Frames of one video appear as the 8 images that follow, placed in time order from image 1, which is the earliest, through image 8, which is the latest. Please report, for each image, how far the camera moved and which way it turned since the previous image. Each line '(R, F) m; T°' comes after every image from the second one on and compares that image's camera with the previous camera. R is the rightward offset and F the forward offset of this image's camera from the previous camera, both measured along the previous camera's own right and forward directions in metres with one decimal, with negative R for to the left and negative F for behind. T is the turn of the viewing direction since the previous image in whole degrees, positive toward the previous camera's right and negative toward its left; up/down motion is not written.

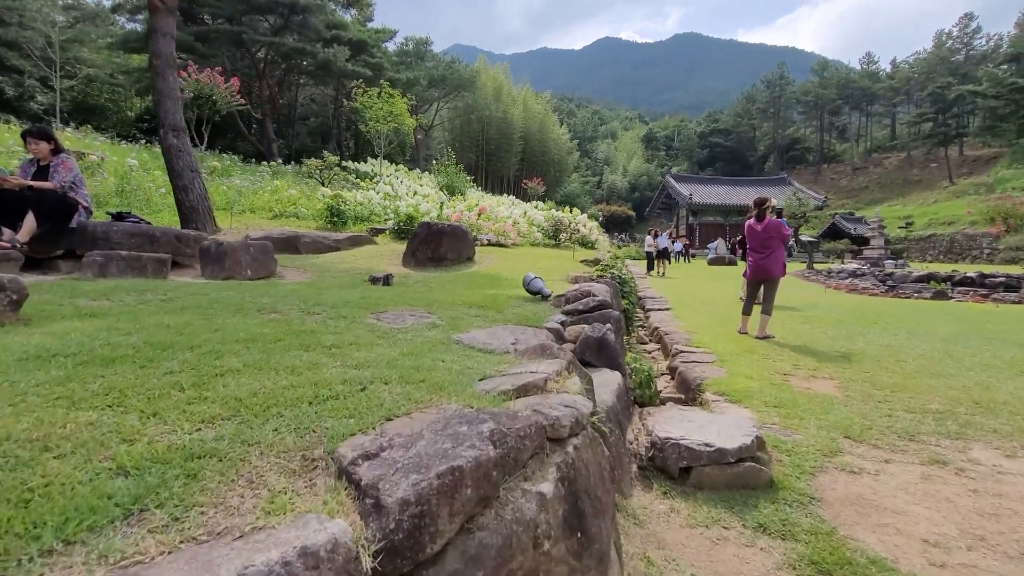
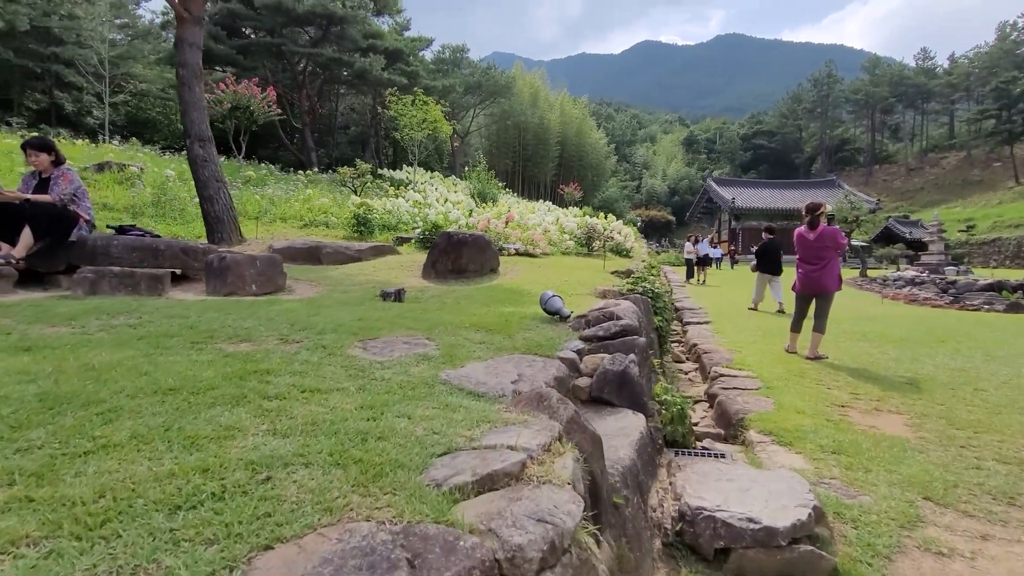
(+0.1, +0.4) m; -4°
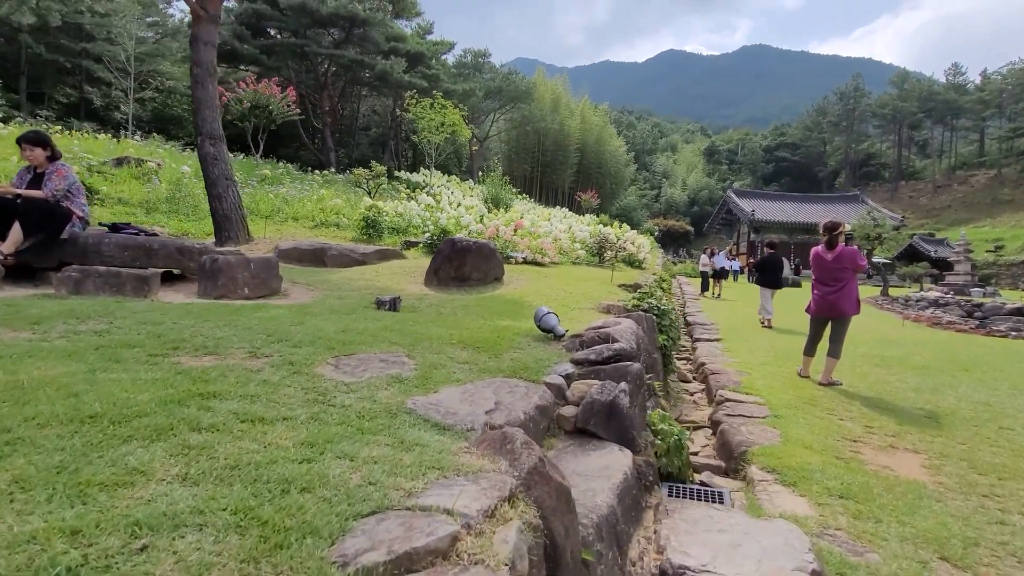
(+0.1, +0.2) m; -2°
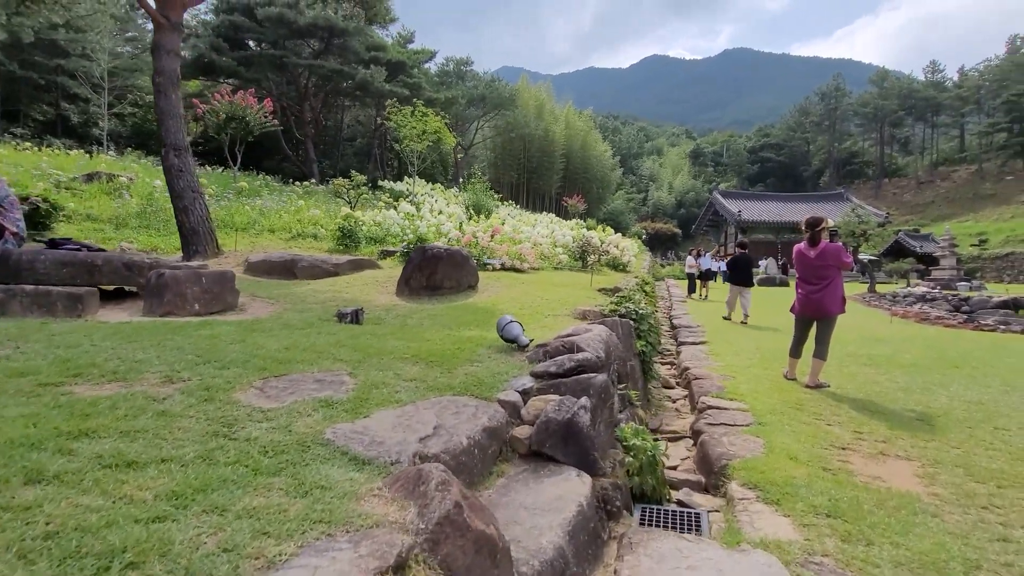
(+0.2, +0.2) m; +1°
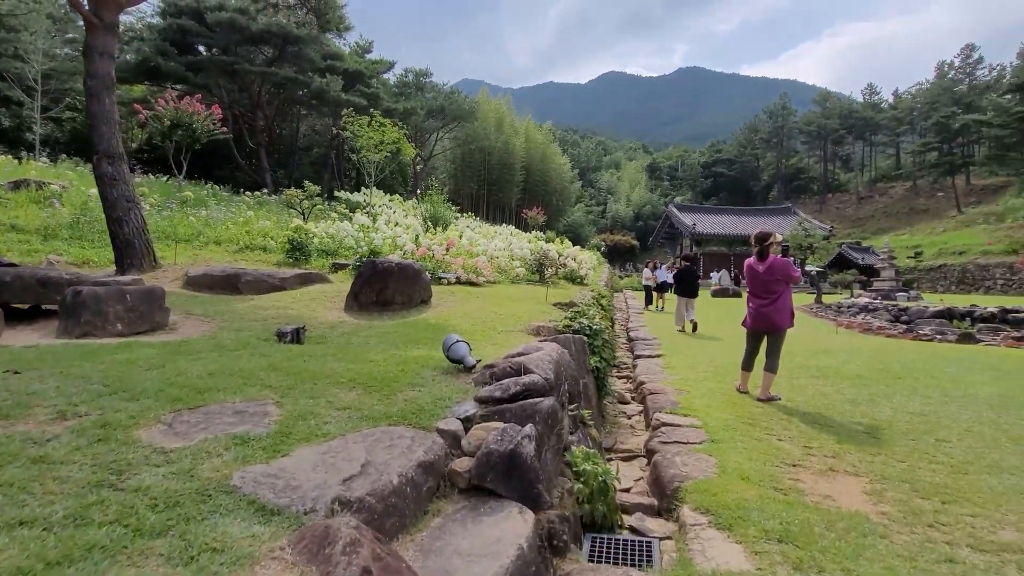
(+0.1, +0.1) m; +4°
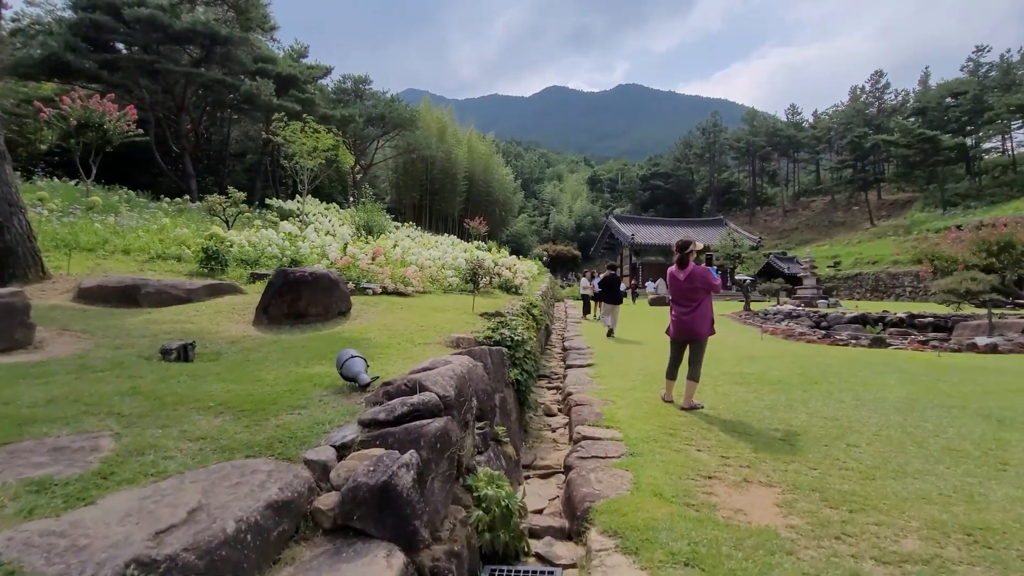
(+0.2, +0.2) m; +6°
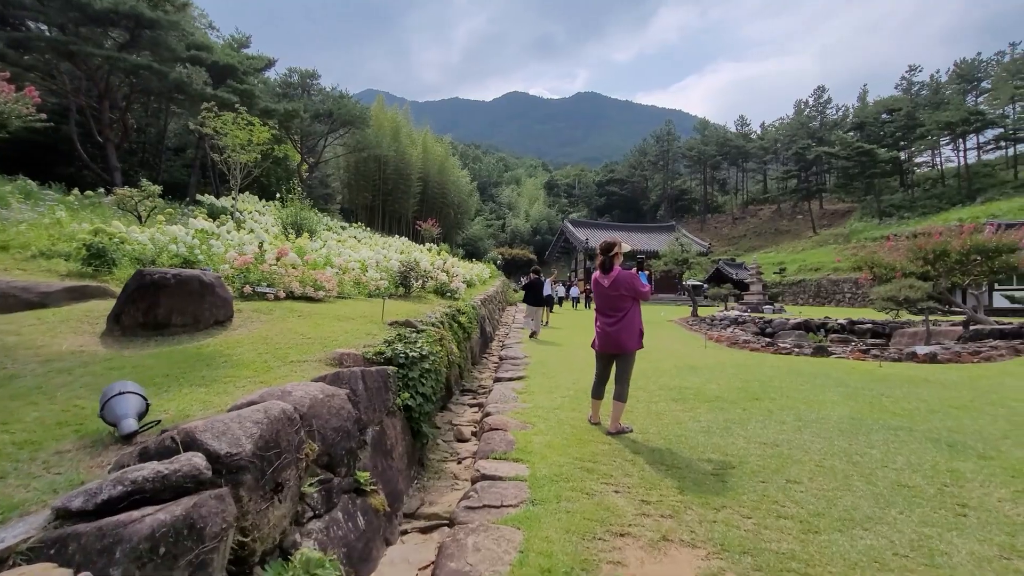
(+0.4, +0.6) m; +4°
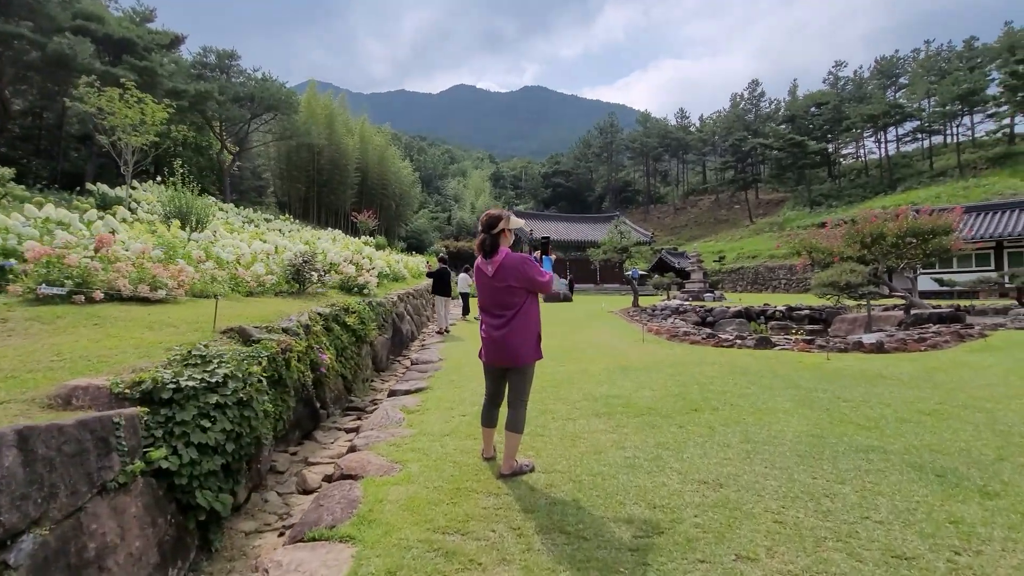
(+0.5, +1.1) m; +5°
